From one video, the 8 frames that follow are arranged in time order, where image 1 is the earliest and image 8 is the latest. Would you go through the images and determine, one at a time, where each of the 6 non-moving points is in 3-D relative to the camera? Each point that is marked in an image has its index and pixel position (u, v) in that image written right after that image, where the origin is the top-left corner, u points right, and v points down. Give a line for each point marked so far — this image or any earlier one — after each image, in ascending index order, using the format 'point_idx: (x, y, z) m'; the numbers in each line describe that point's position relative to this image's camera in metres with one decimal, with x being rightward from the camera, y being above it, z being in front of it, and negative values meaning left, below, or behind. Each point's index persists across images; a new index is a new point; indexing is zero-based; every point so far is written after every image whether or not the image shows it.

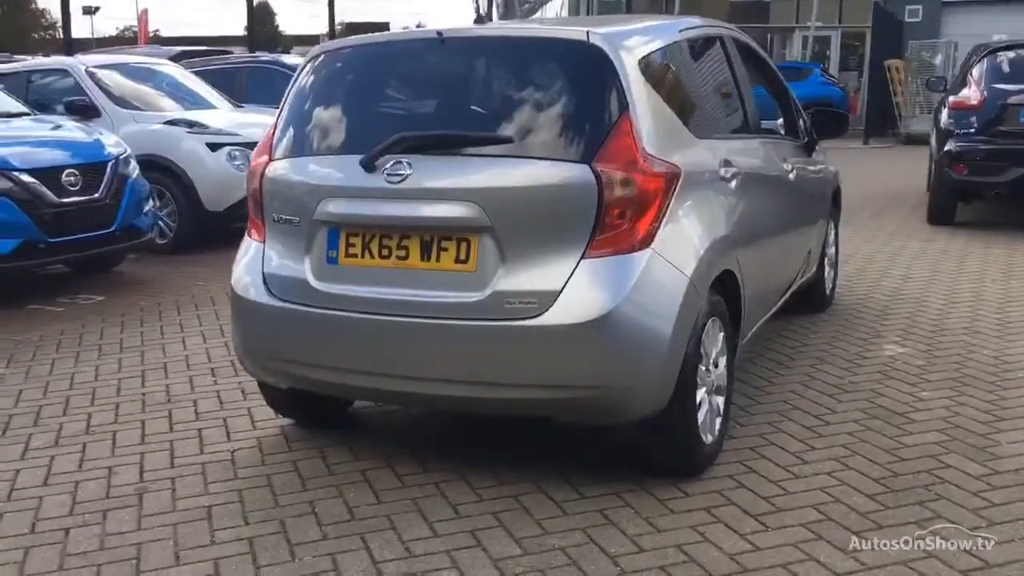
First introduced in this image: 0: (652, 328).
0: (+0.5, -0.1, +3.7) m
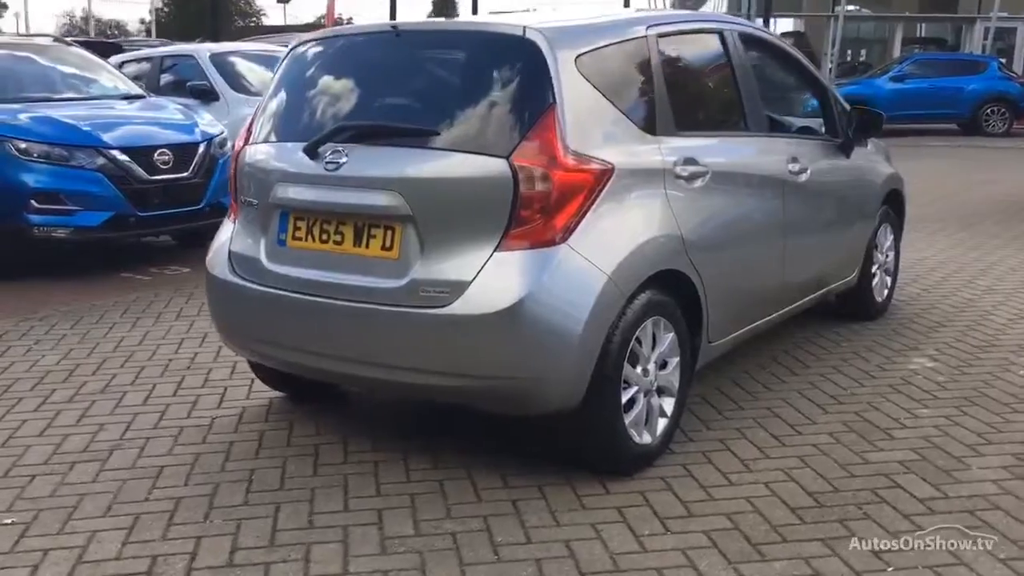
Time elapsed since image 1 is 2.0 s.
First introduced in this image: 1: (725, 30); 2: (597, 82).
0: (+0.2, -0.1, +3.7) m
1: (+1.0, +1.3, +5.0) m
2: (+0.3, +0.8, +4.1) m
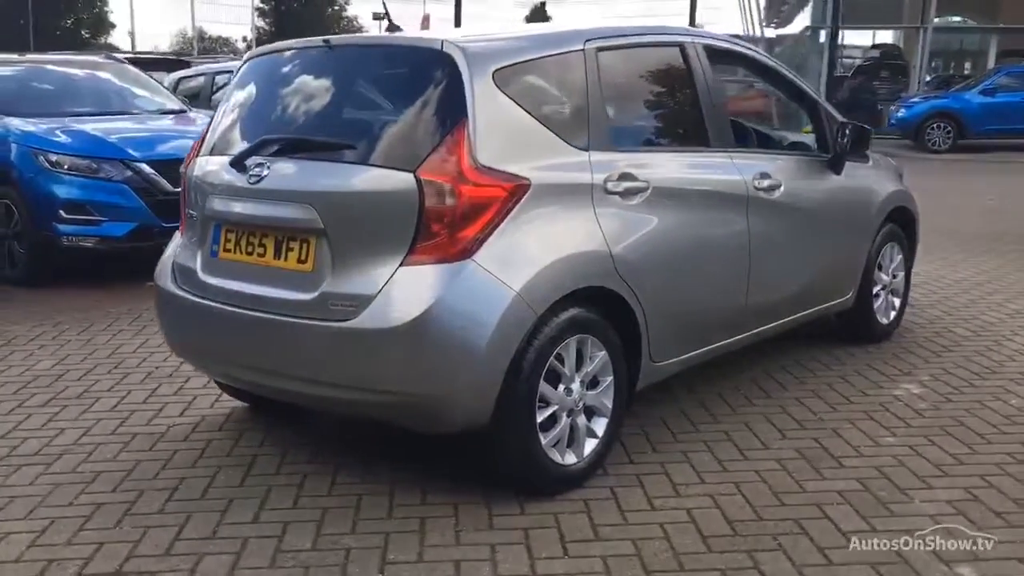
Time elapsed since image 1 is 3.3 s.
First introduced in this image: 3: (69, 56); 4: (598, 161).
0: (-0.2, -0.2, +3.6) m
1: (+0.8, +1.2, +4.9) m
2: (0.0, +0.8, +4.0) m
3: (-5.1, +2.7, +11.8) m
4: (+0.3, +0.5, +4.2) m
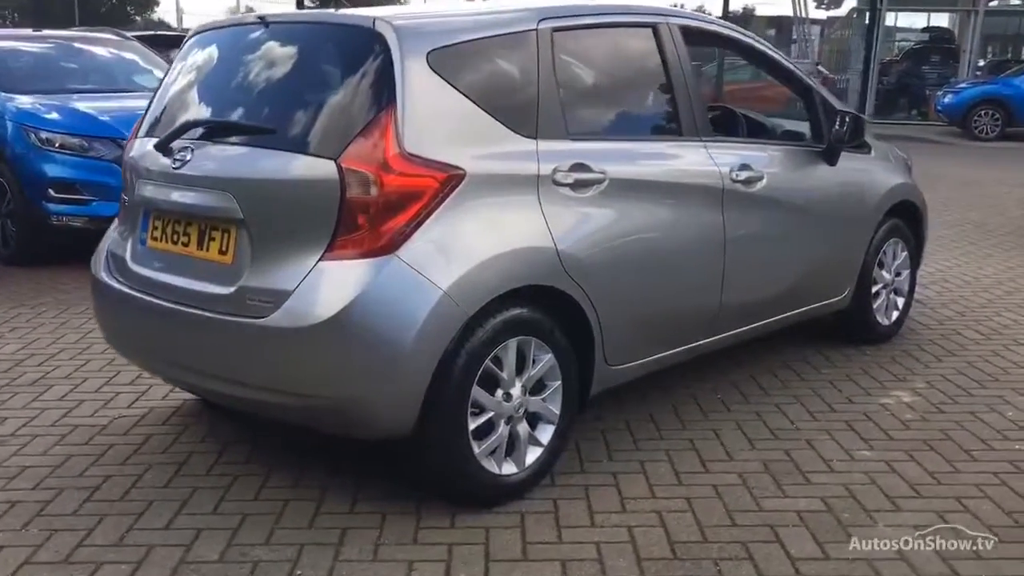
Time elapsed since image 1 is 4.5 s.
0: (-0.4, -0.2, +3.4) m
1: (+0.7, +1.2, +4.5) m
2: (-0.2, +0.8, +3.7) m
3: (-5.0, +2.9, +11.7) m
4: (+0.1, +0.5, +3.9) m
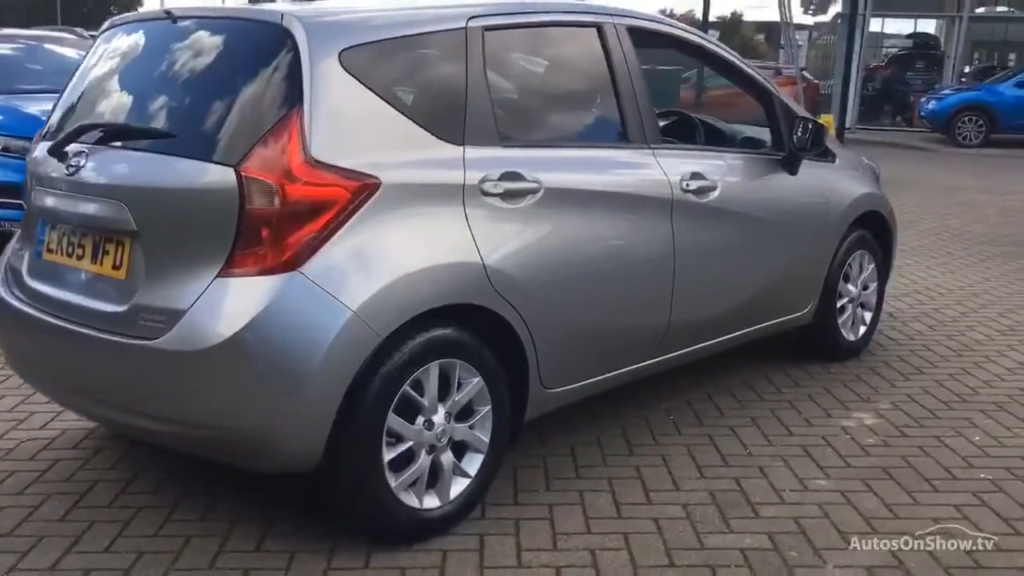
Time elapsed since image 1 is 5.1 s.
0: (-0.7, -0.2, +3.1) m
1: (+0.4, +1.1, +4.3) m
2: (-0.5, +0.7, +3.4) m
3: (-5.3, +2.9, +11.4) m
4: (-0.1, +0.5, +3.6) m
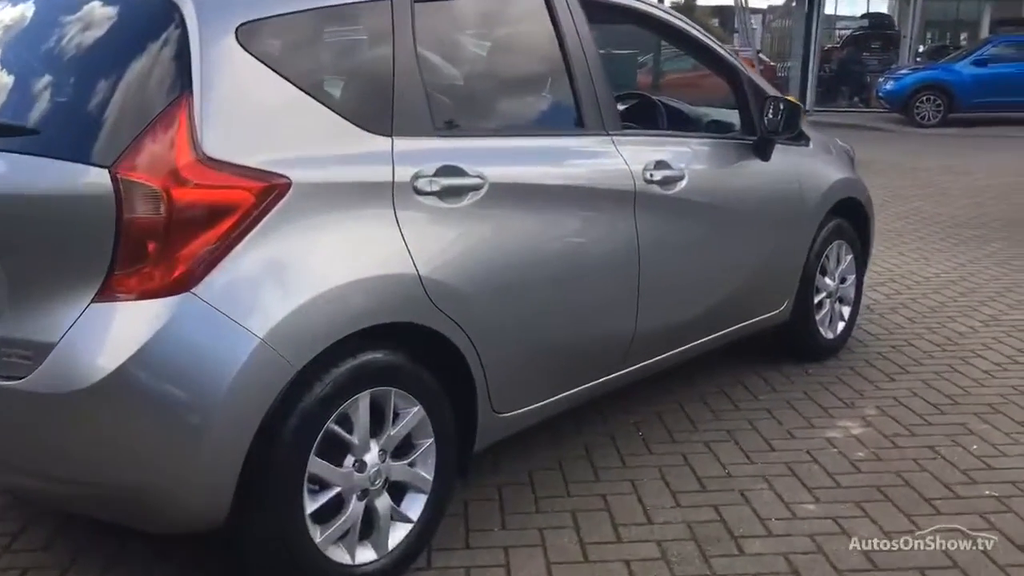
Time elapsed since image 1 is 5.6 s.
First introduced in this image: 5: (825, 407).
0: (-0.8, -0.3, +2.6) m
1: (+0.2, +1.1, +3.8) m
2: (-0.7, +0.7, +2.9) m
3: (-5.8, +2.8, +10.6) m
4: (-0.3, +0.4, +3.1) m
5: (+1.4, -0.5, +4.6) m
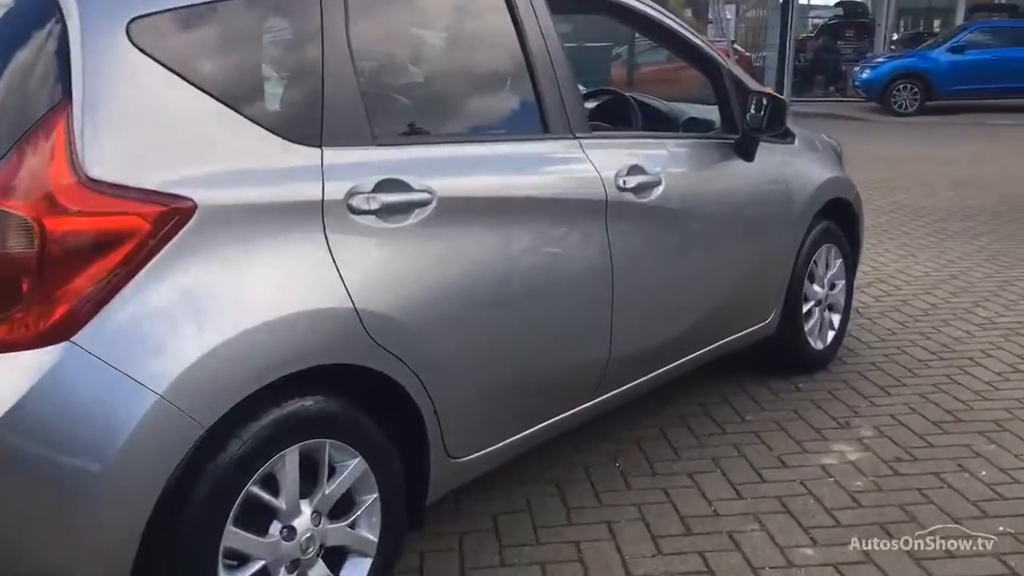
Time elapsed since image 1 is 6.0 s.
0: (-0.9, -0.4, +2.2) m
1: (0.0, +1.0, +3.4) m
2: (-0.8, +0.6, +2.5) m
3: (-6.2, +2.6, +10.1) m
4: (-0.5, +0.3, +2.7) m
5: (+1.3, -0.6, +4.3) m
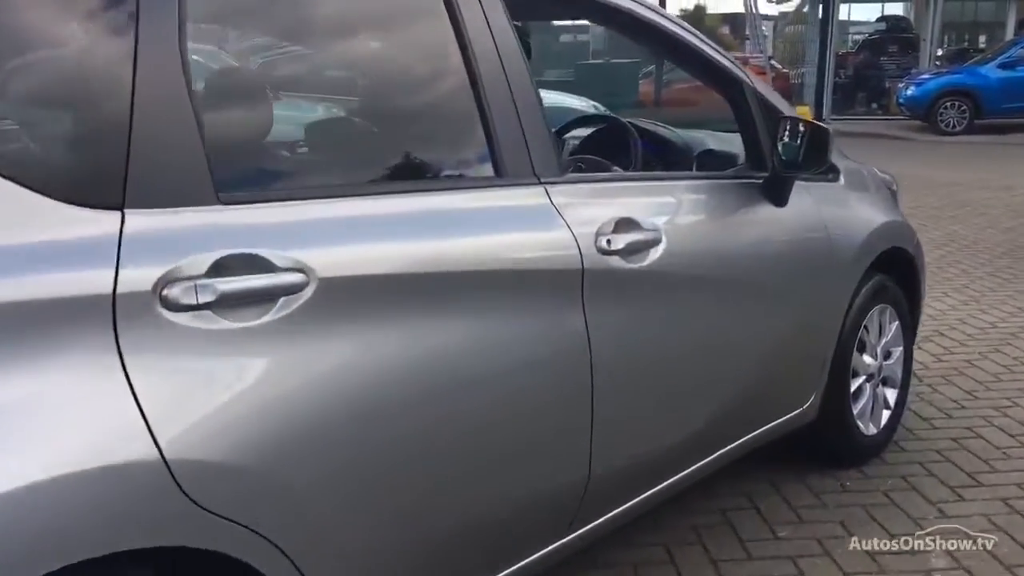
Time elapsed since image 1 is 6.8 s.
0: (-1.1, -0.6, +1.3) m
1: (-0.1, +0.8, +2.5) m
2: (-1.0, +0.3, +1.6) m
3: (-6.1, +2.3, +9.4) m
4: (-0.6, +0.1, +1.8) m
5: (+1.2, -0.9, +3.3) m
